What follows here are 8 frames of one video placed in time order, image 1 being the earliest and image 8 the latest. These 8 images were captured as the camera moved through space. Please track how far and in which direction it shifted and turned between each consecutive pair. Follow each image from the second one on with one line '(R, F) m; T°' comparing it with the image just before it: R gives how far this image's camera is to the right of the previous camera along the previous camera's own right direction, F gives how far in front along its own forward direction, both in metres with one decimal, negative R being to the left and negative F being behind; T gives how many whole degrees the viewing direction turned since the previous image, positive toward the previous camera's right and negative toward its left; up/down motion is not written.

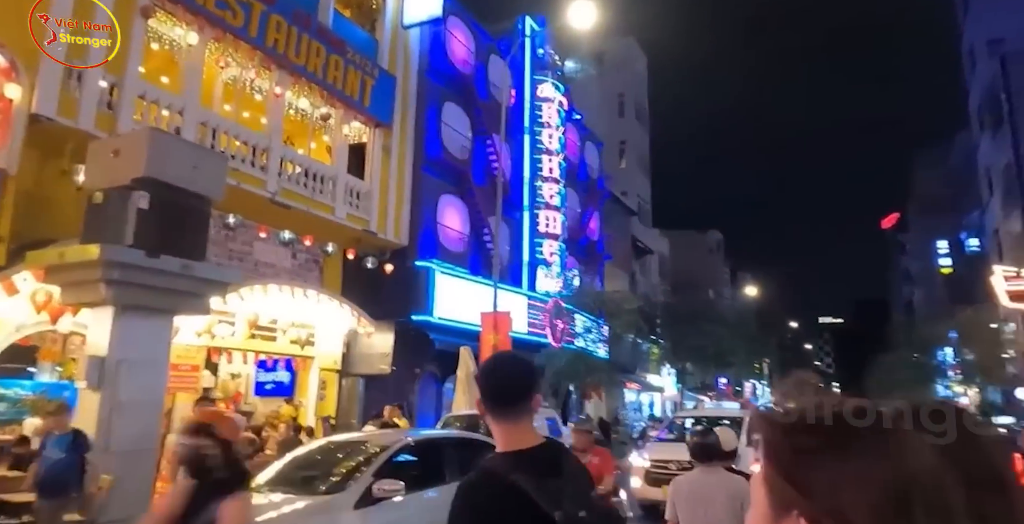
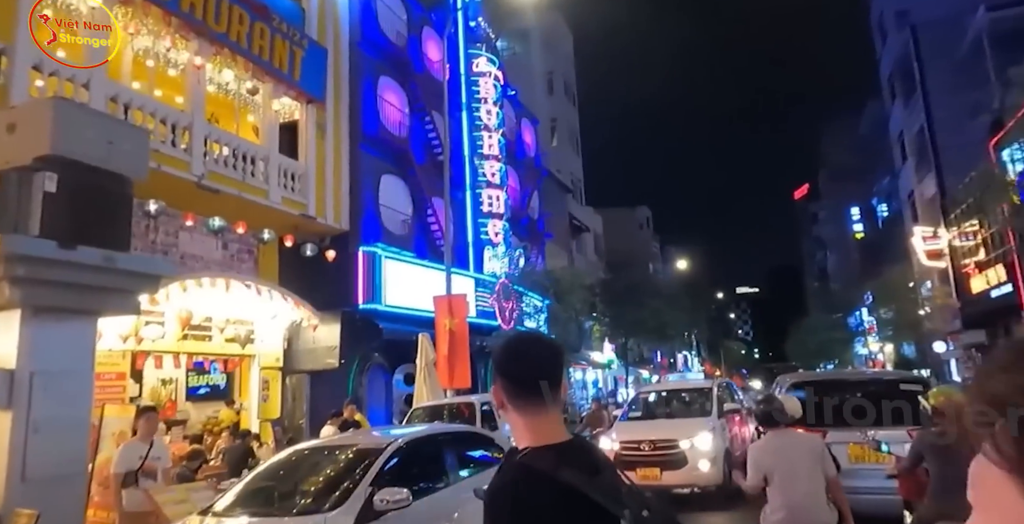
(-0.6, +0.8) m; +6°
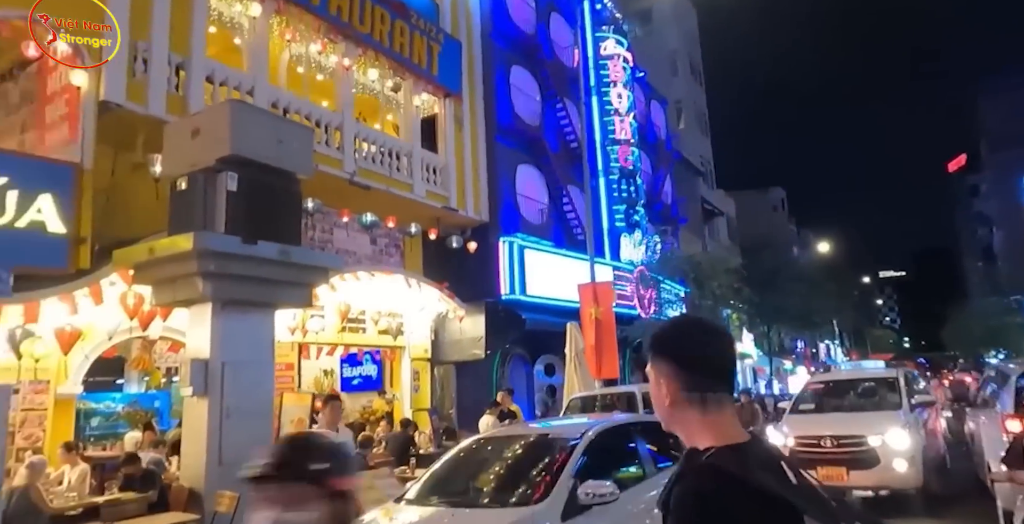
(-0.5, +0.3) m; -10°
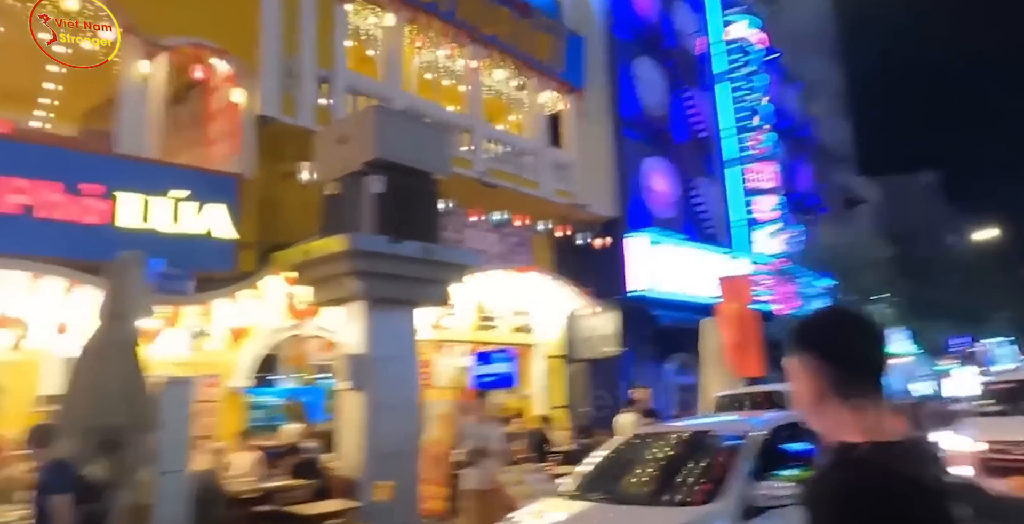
(-0.2, +0.1) m; -10°
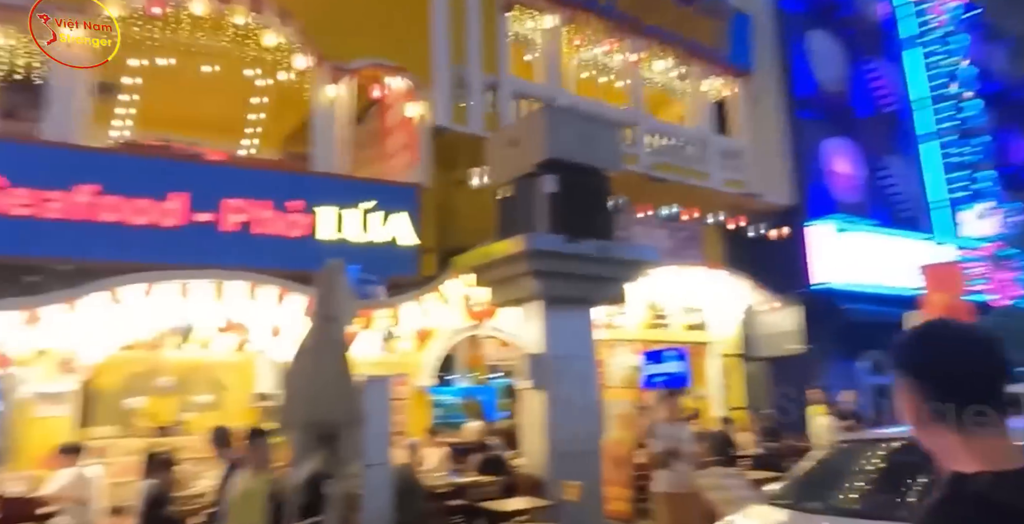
(-0.2, +0.1) m; -13°
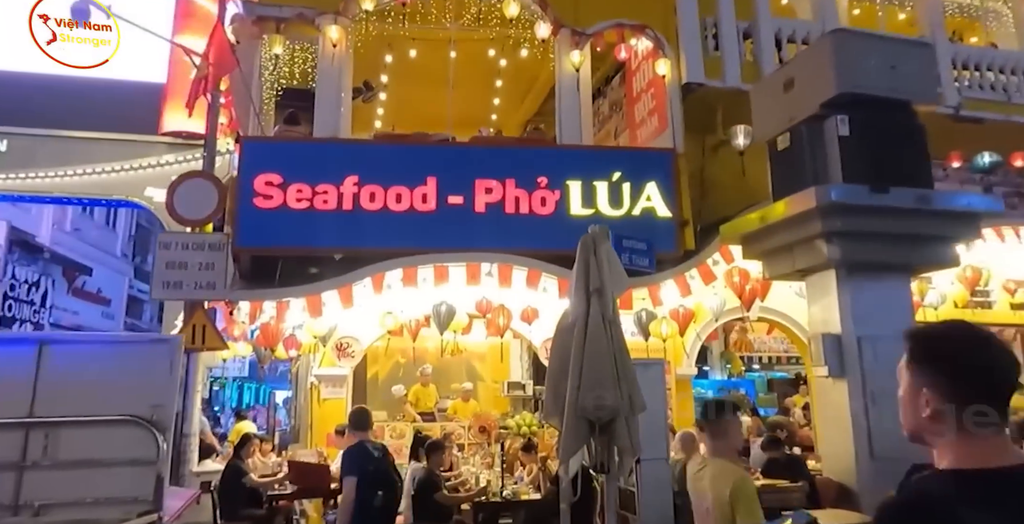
(-0.4, +0.8) m; -19°
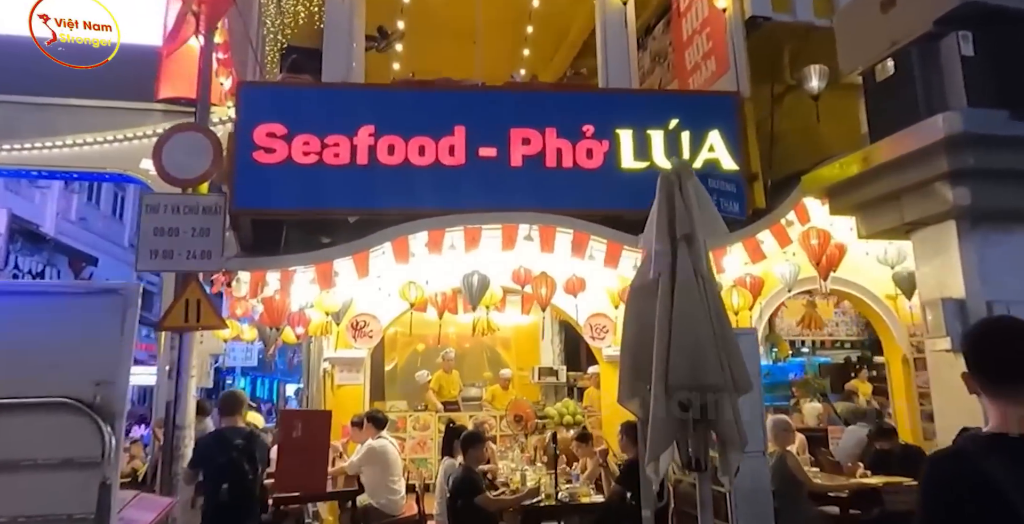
(-0.3, +1.1) m; -1°
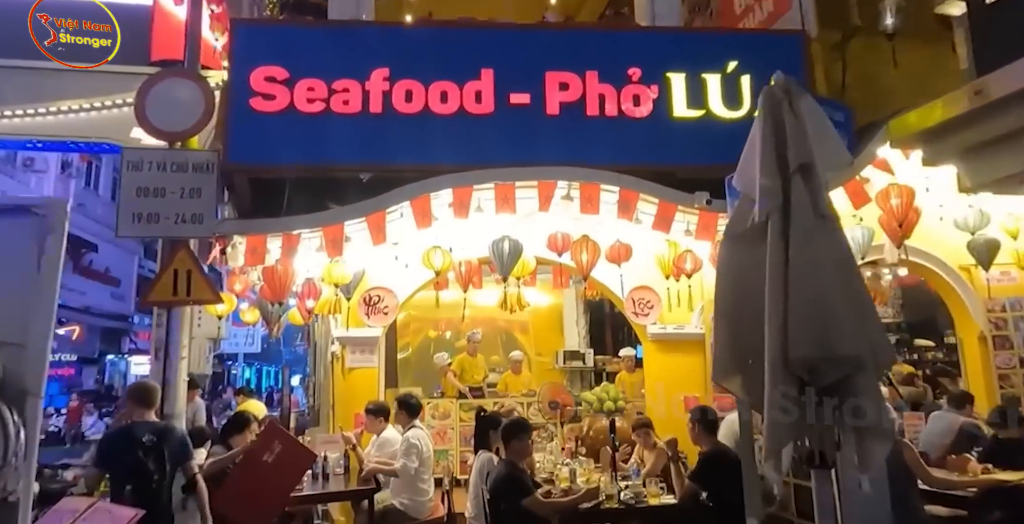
(-0.3, +0.9) m; 0°
